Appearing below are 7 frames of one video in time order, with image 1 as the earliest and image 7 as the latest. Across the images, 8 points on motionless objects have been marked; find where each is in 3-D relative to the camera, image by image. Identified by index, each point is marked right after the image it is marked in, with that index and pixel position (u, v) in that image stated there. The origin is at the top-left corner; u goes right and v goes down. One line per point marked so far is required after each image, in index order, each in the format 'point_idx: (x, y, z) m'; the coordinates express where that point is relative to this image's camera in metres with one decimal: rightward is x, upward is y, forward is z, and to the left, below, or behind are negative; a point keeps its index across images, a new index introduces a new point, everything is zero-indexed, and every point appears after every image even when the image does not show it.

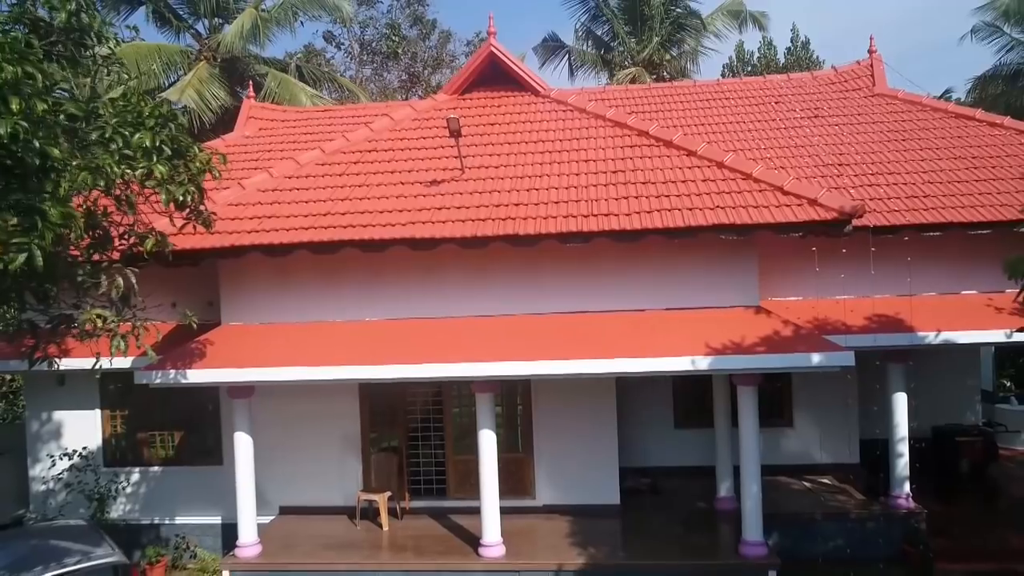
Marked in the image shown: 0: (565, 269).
0: (+0.4, +0.2, +8.4) m
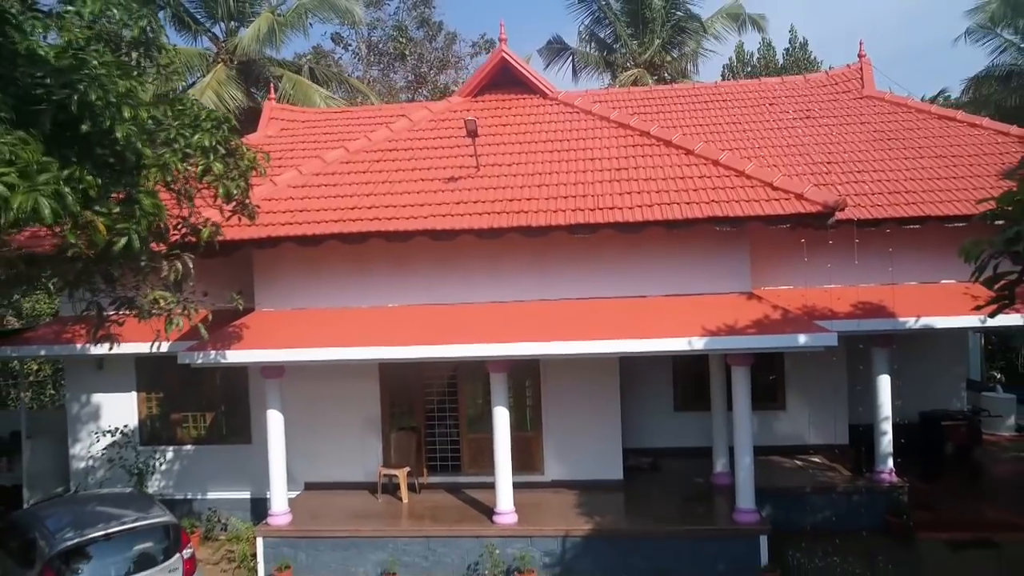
0: (+0.5, +0.3, +9.1) m
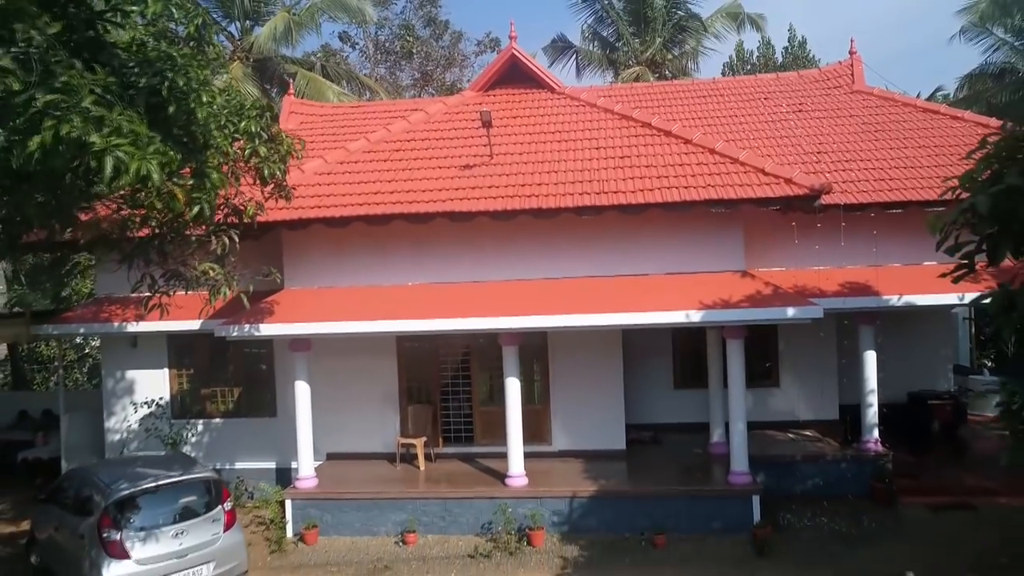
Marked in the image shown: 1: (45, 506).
0: (+0.6, +0.5, +9.8) m
1: (-3.8, -1.8, +8.9) m
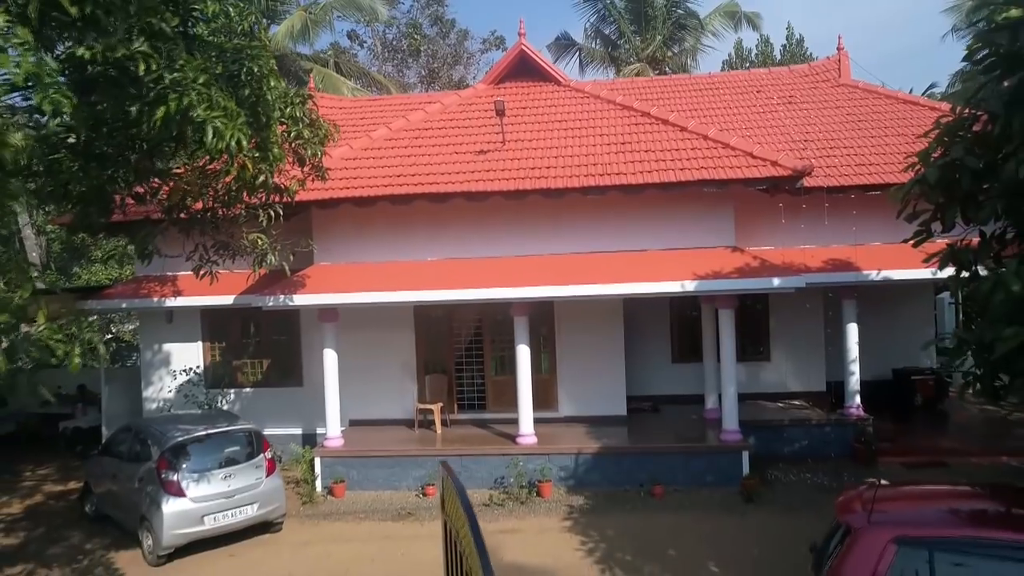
0: (+0.7, +0.7, +10.7) m
1: (-3.7, -1.5, +9.8) m
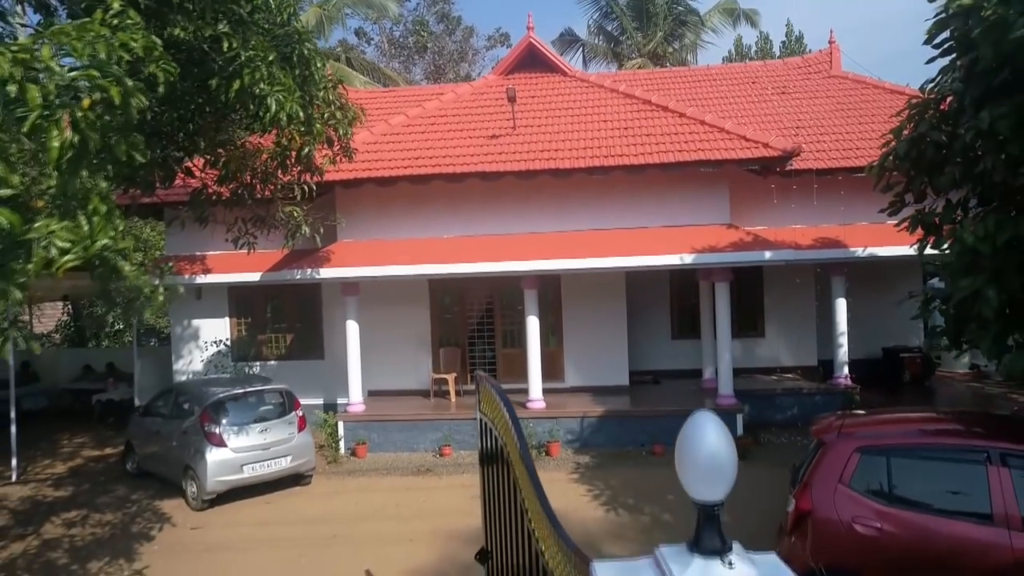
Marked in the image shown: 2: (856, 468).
0: (+0.8, +0.9, +11.5) m
1: (-3.6, -1.3, +10.6) m
2: (+1.6, -0.9, +5.3) m
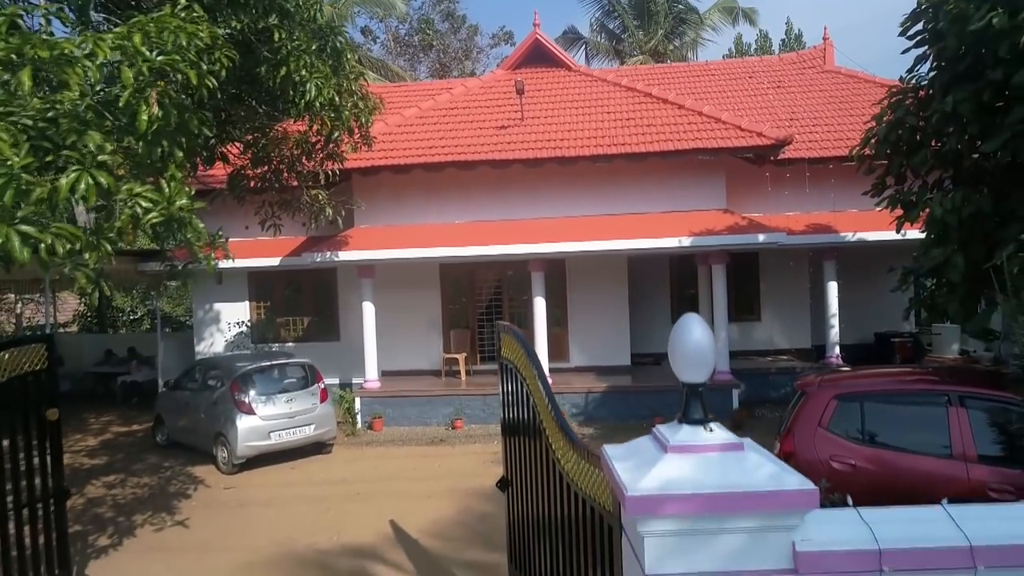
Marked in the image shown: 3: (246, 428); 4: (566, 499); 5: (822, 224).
0: (+0.9, +1.1, +12.1) m
1: (-3.5, -1.1, +11.2) m
2: (+1.7, -0.7, +5.9) m
3: (-2.3, -1.2, +9.6) m
4: (+0.2, -0.8, +4.0) m
5: (+3.4, +0.7, +12.2) m
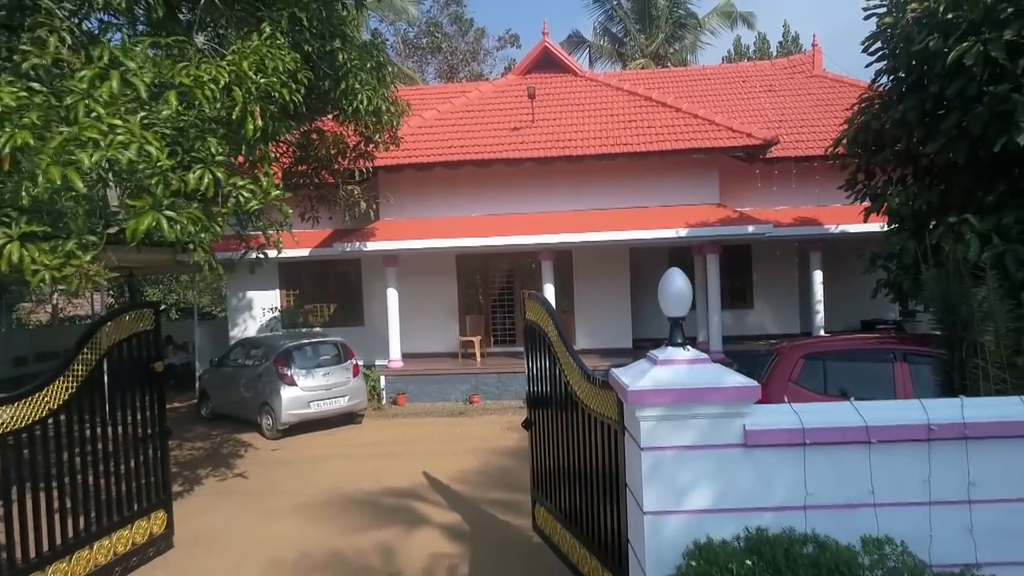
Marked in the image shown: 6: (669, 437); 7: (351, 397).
0: (+1.0, +1.3, +13.3) m
1: (-3.3, -0.9, +12.4) m
2: (+1.9, -0.5, +7.0) m
3: (-2.2, -1.1, +10.8) m
4: (+0.3, -0.6, +5.2) m
5: (+3.5, +0.9, +13.3) m
6: (+0.5, -0.5, +3.6) m
7: (-1.7, -1.1, +11.5) m
